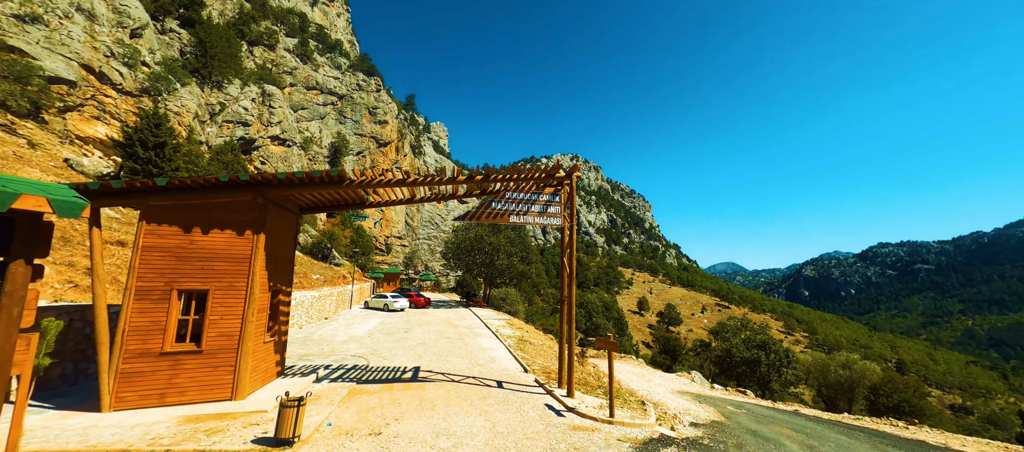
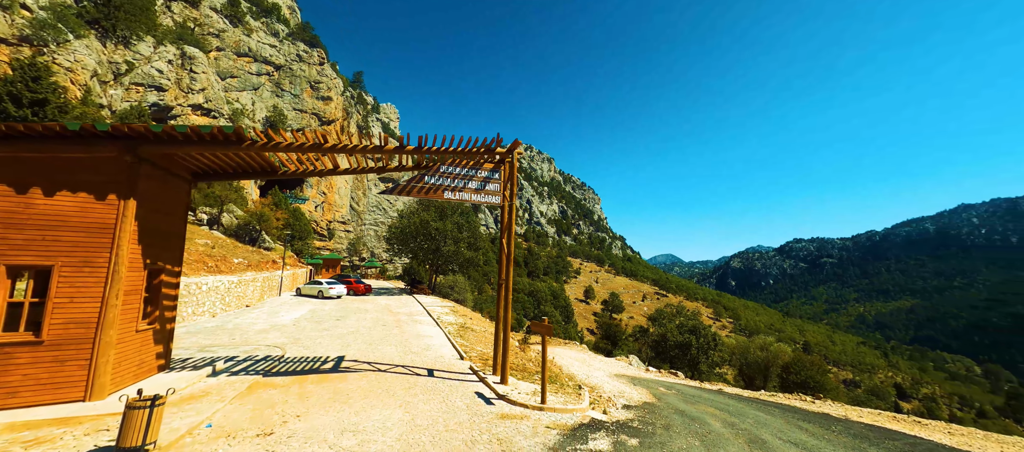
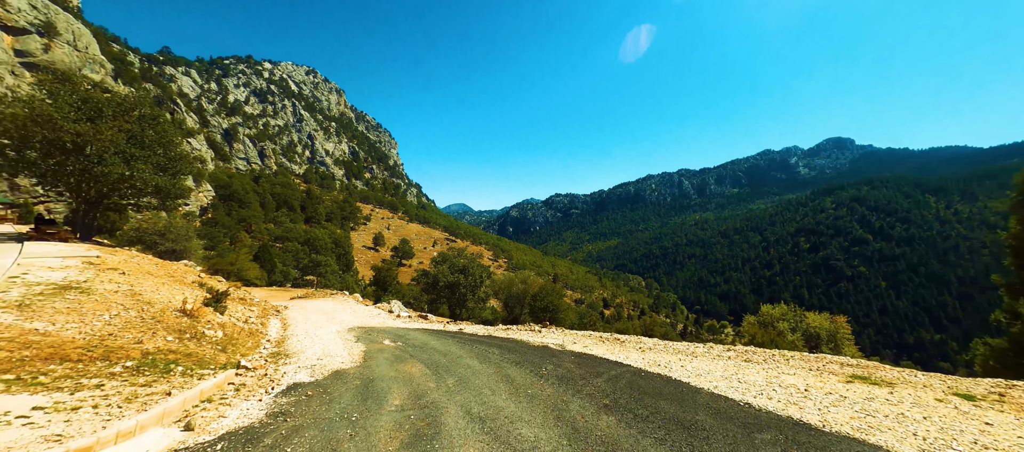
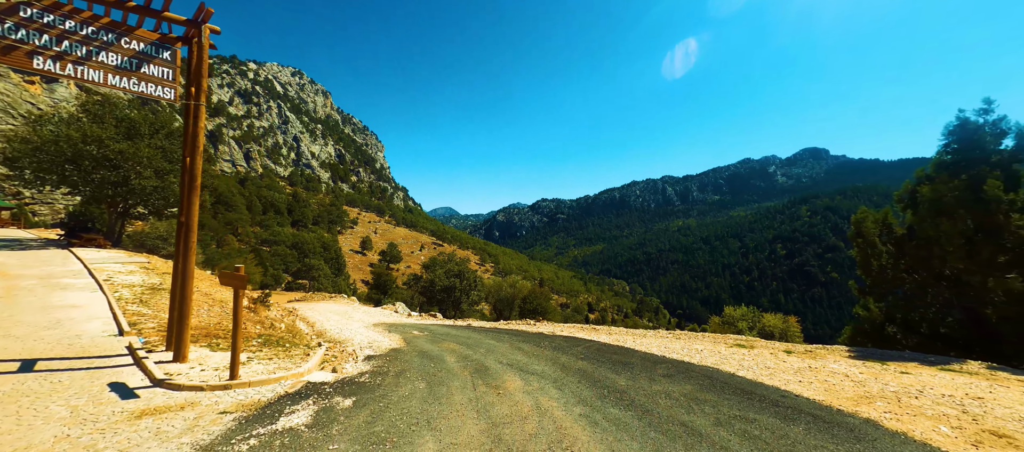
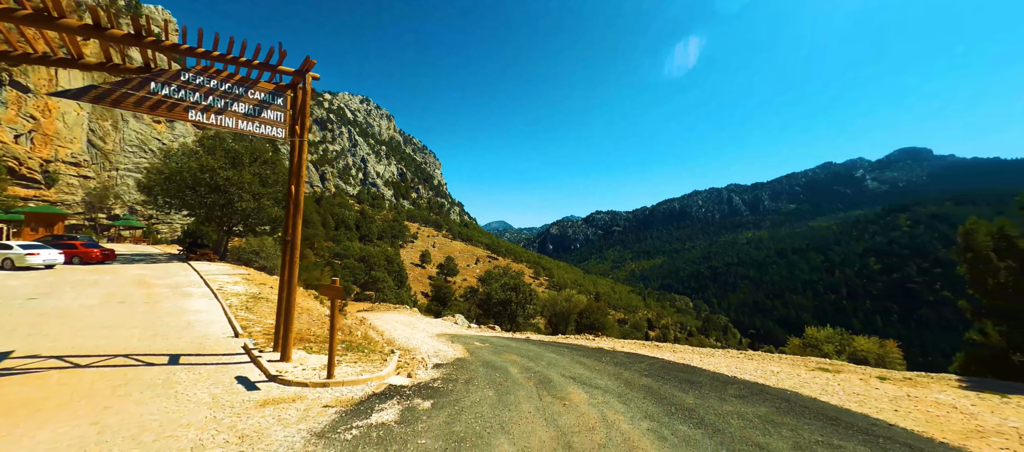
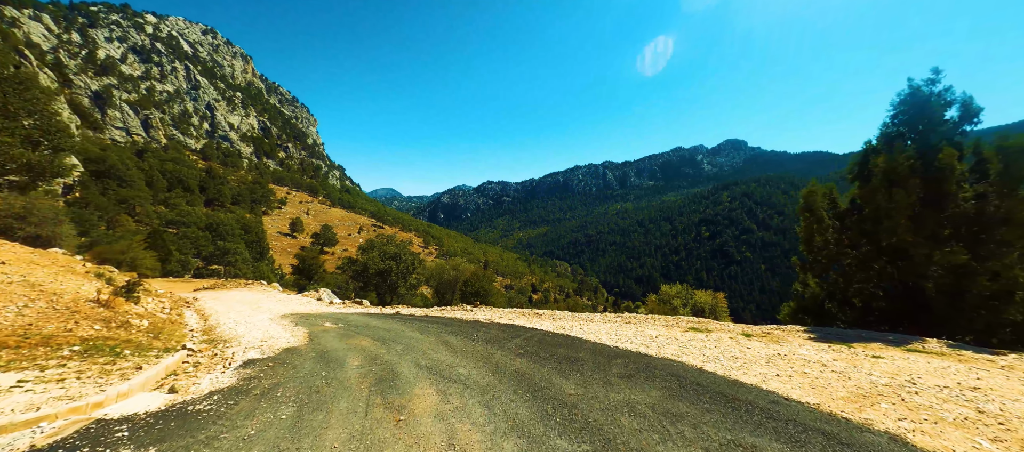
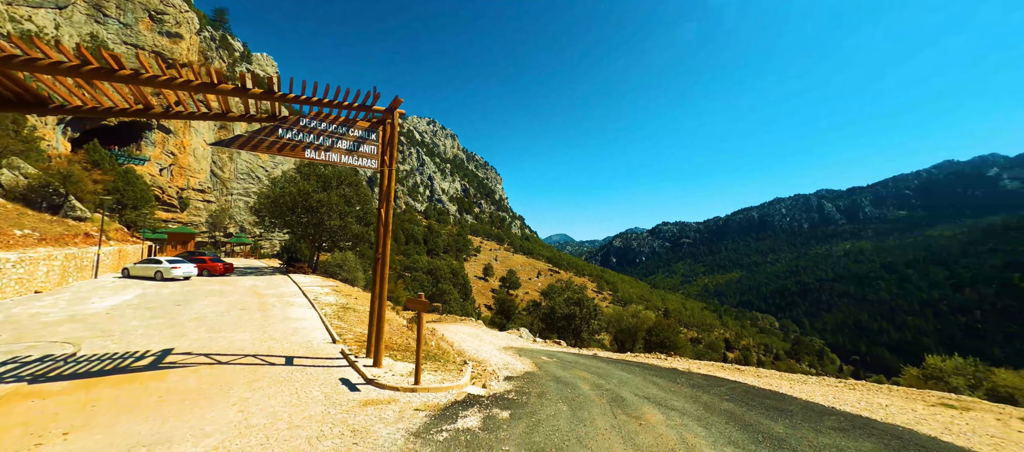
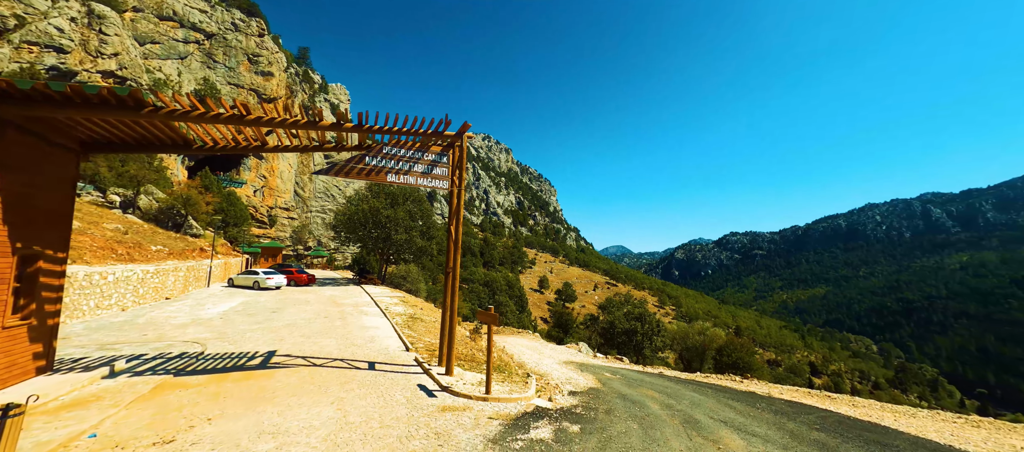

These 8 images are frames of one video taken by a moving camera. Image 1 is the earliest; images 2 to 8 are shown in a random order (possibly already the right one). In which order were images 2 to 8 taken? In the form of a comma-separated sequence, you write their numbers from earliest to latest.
2, 8, 7, 5, 4, 6, 3
